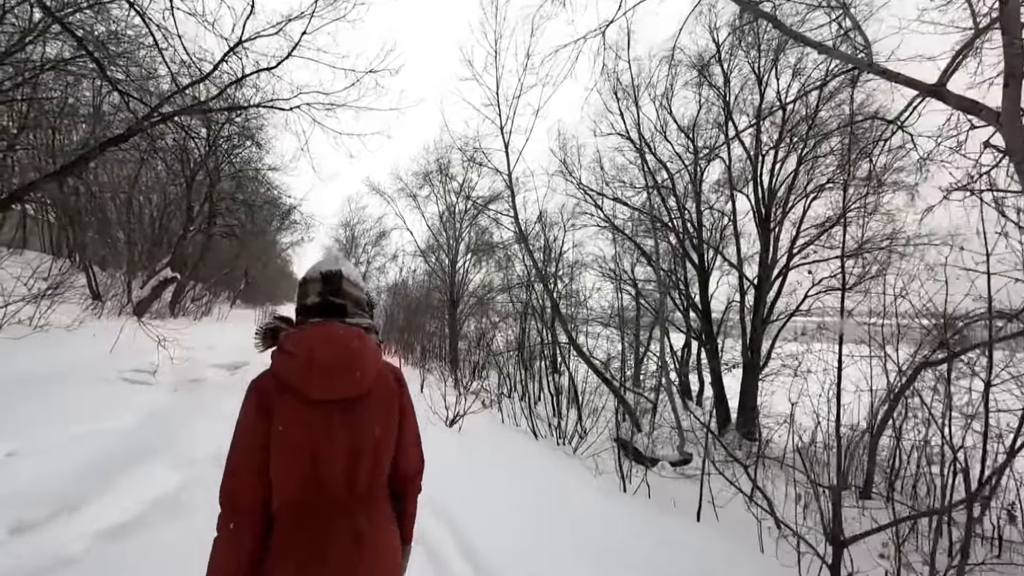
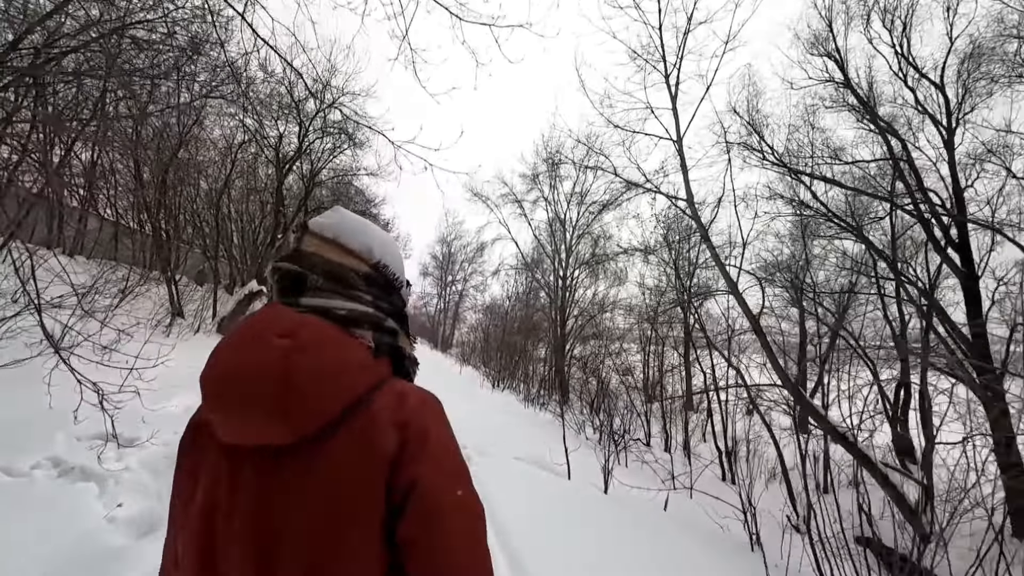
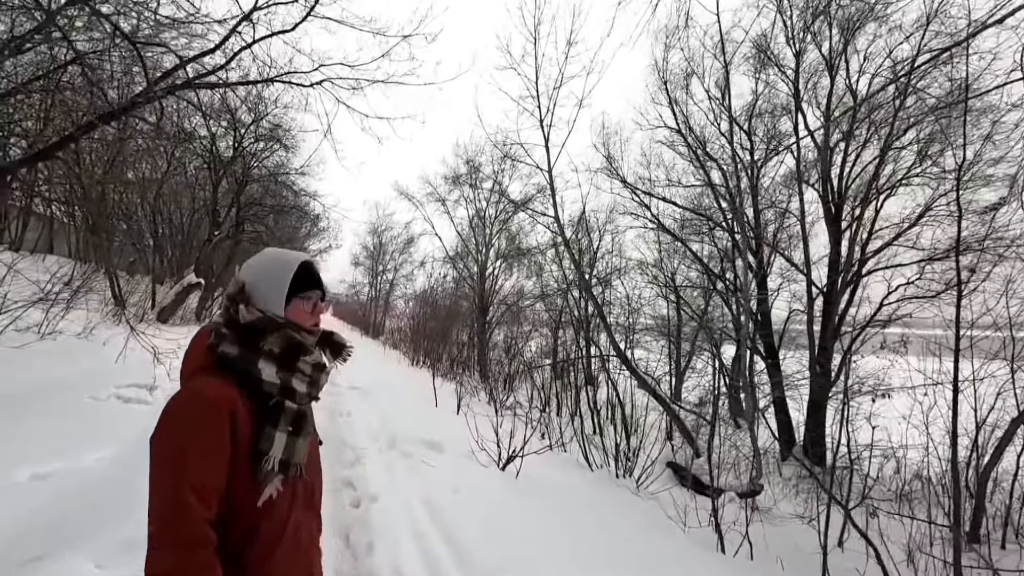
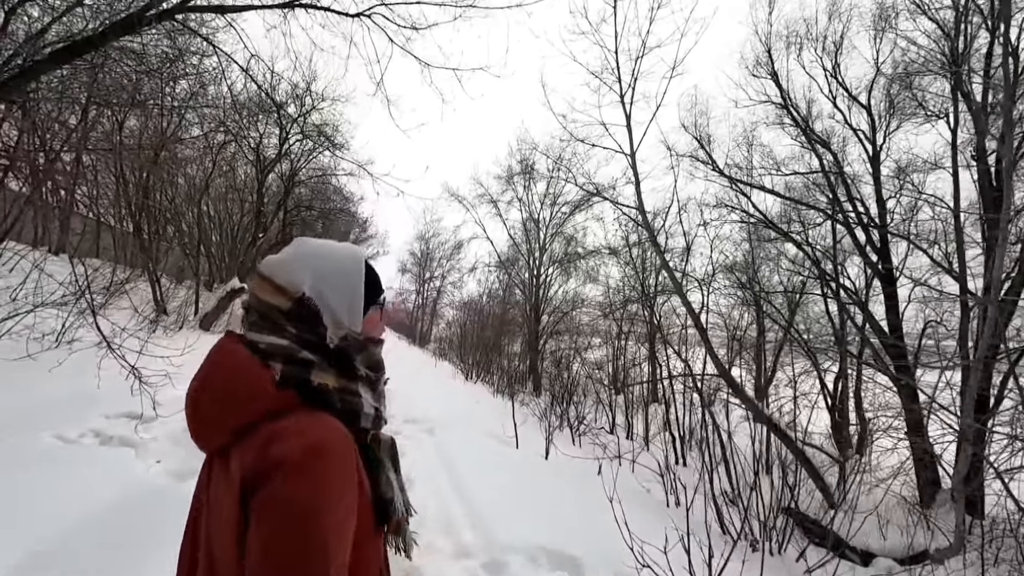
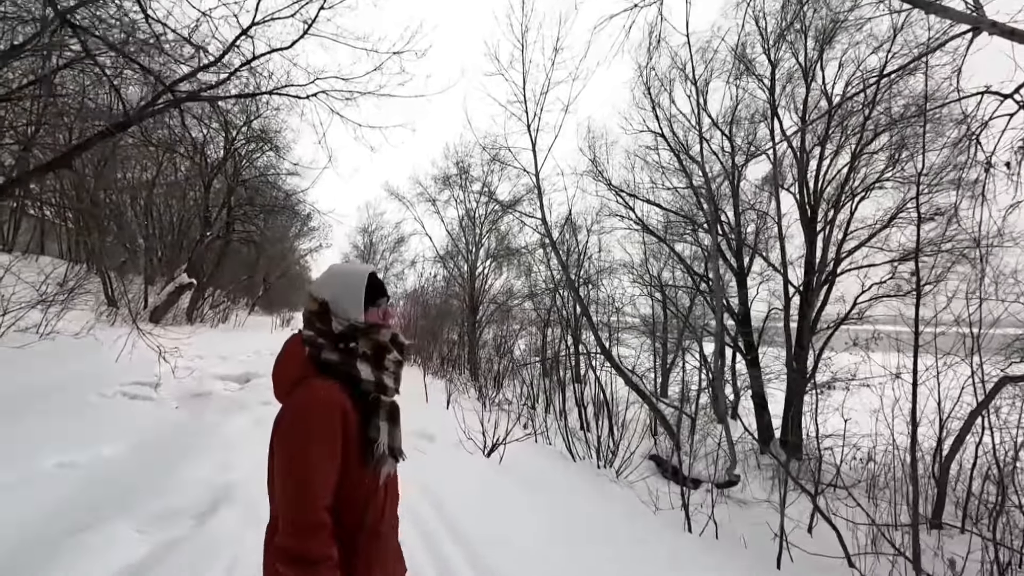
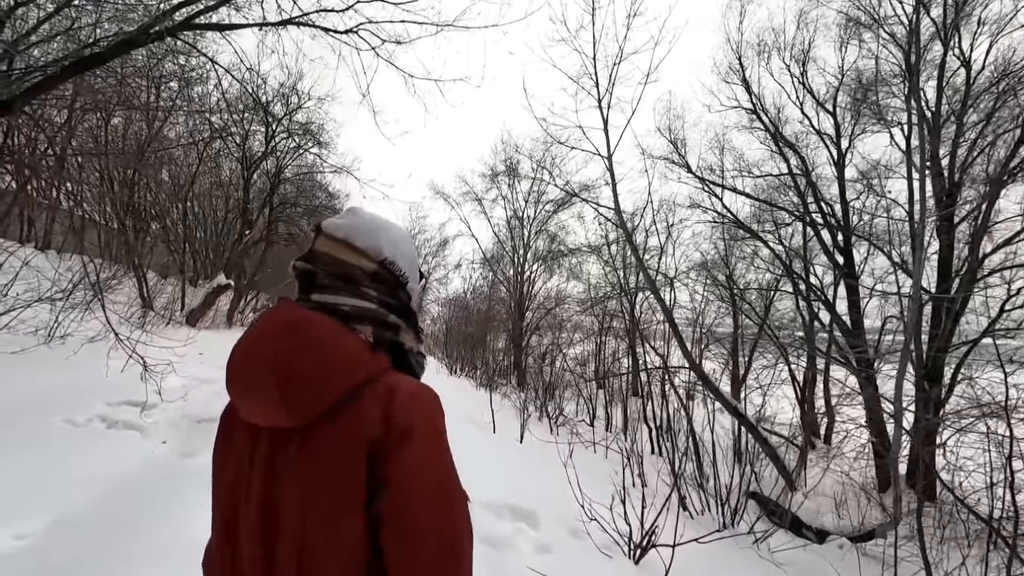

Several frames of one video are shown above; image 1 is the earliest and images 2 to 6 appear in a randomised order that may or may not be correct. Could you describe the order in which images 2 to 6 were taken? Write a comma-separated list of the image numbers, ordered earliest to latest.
5, 3, 6, 4, 2
